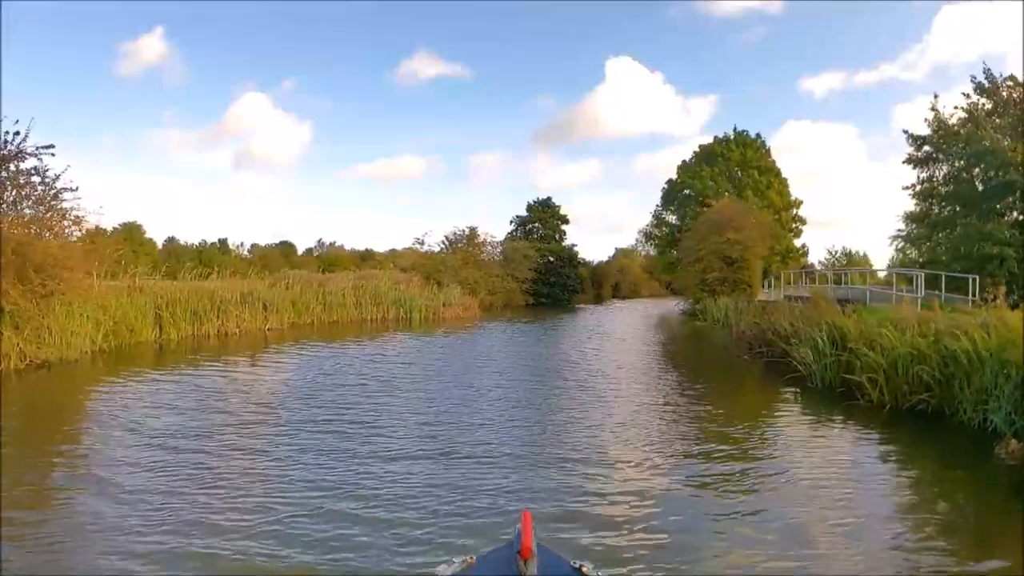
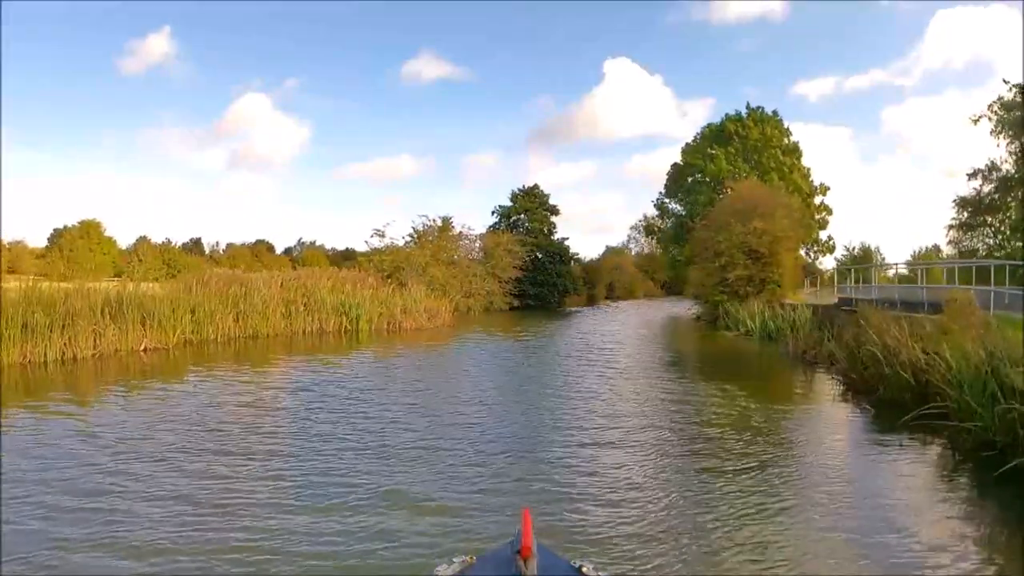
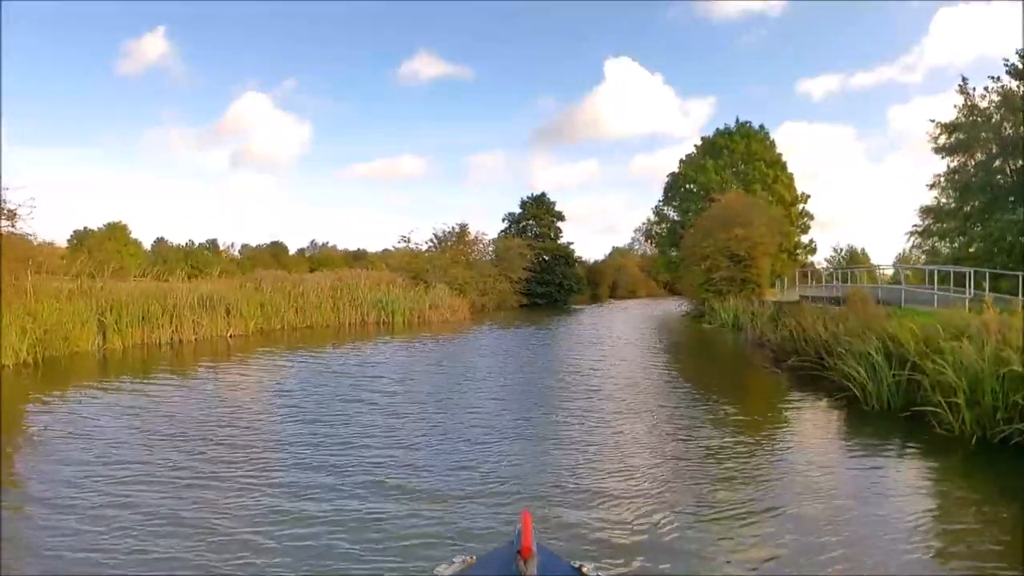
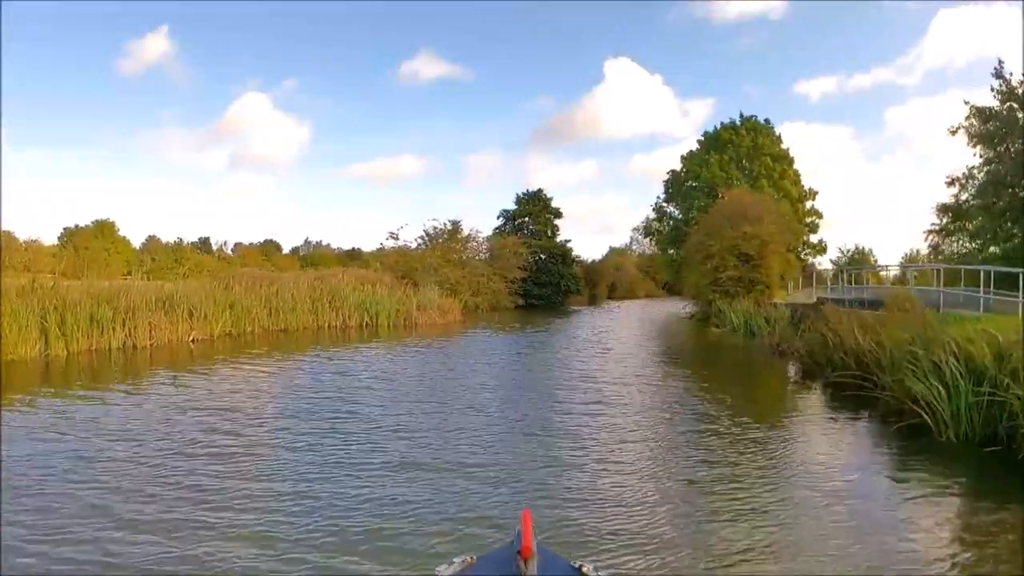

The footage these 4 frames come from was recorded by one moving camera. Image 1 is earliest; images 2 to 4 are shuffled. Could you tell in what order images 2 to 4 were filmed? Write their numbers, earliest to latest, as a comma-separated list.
3, 4, 2
